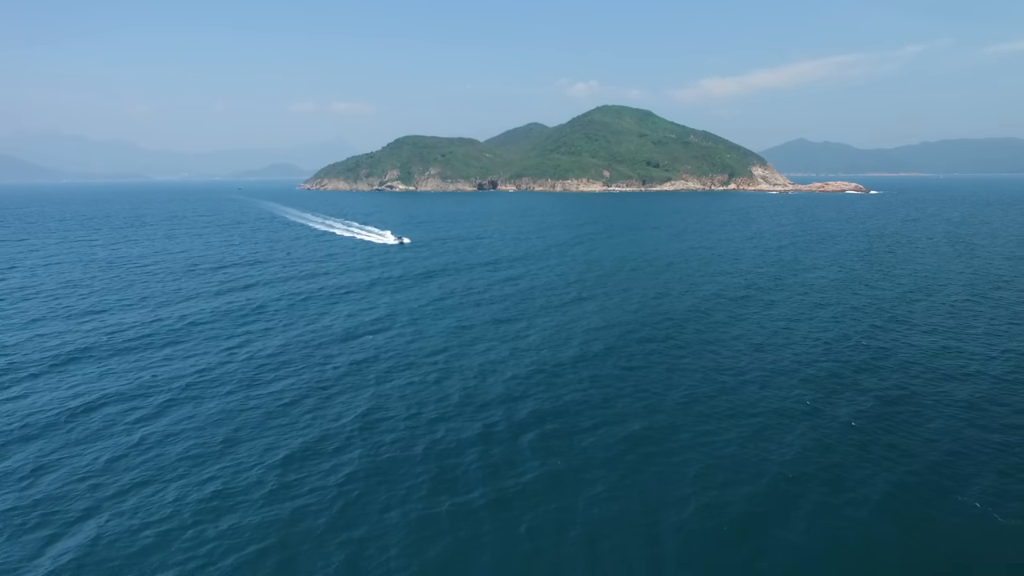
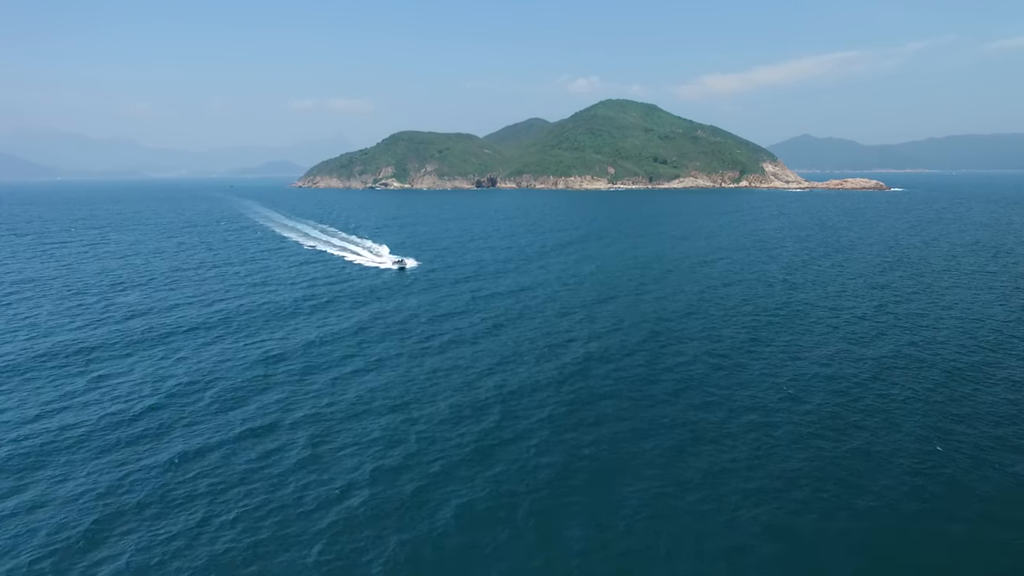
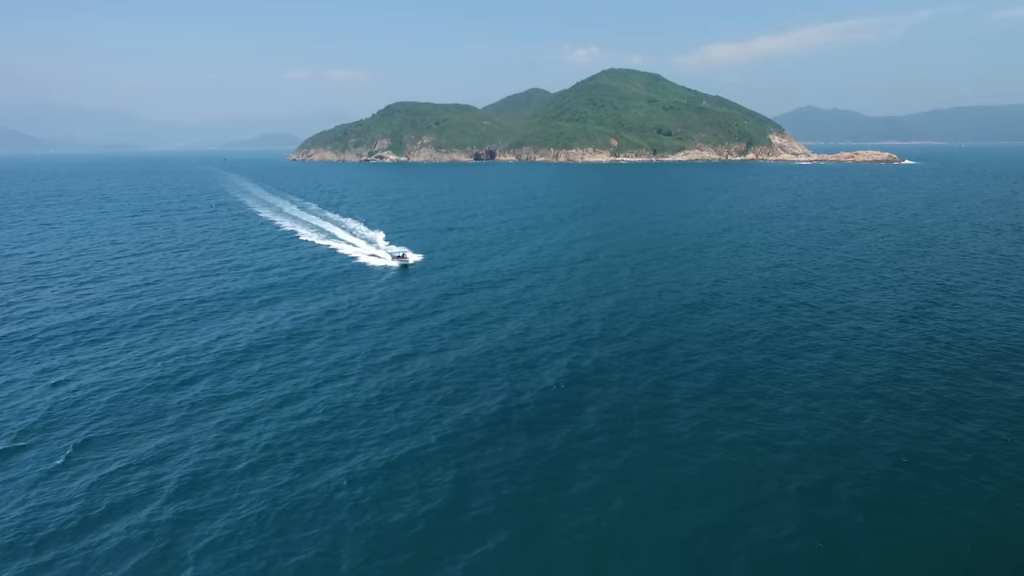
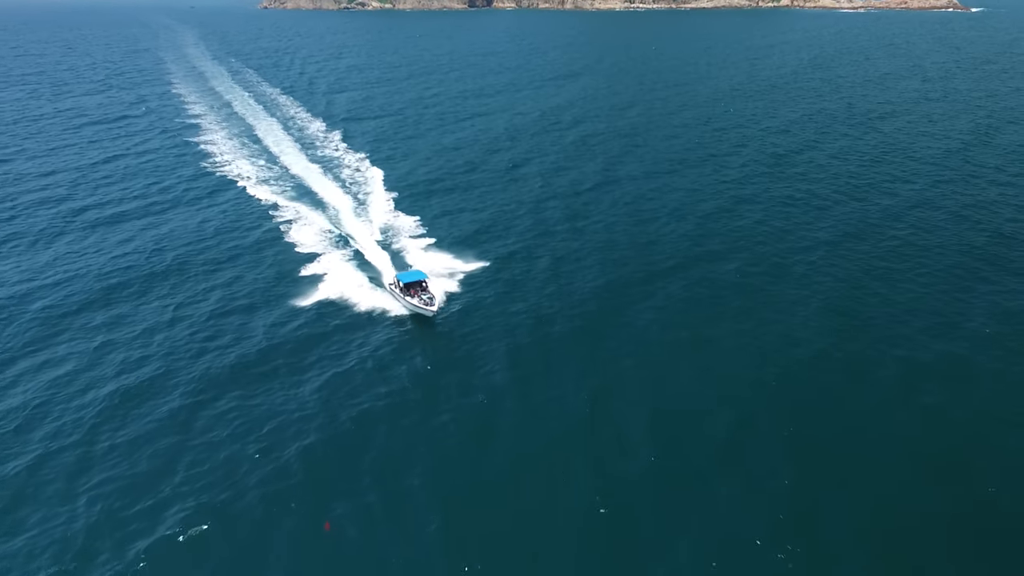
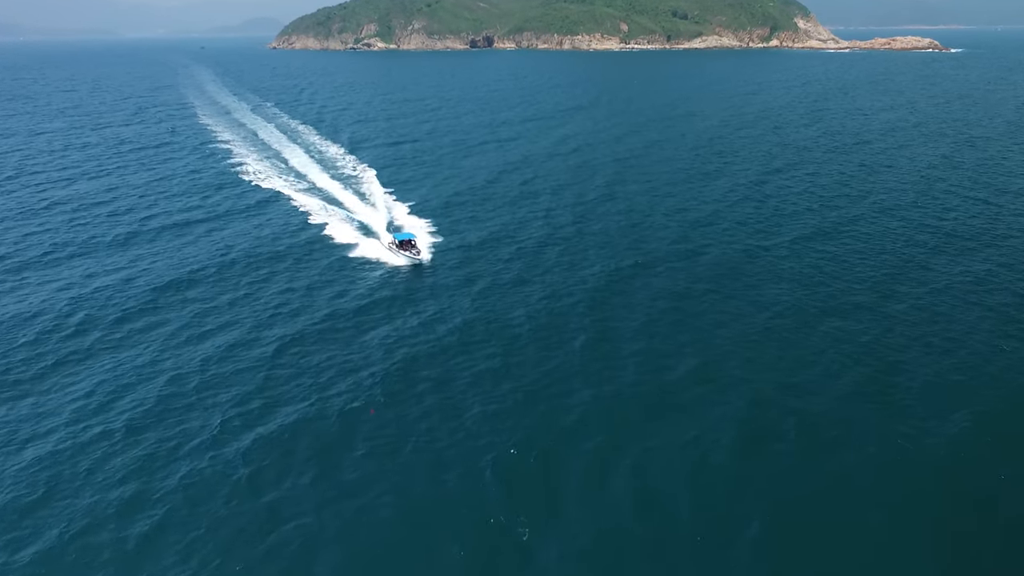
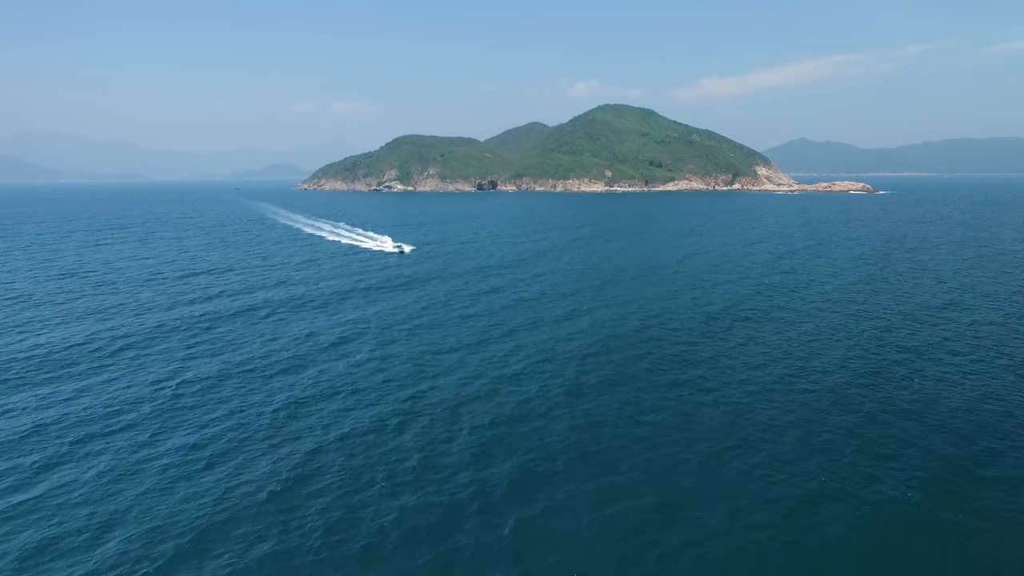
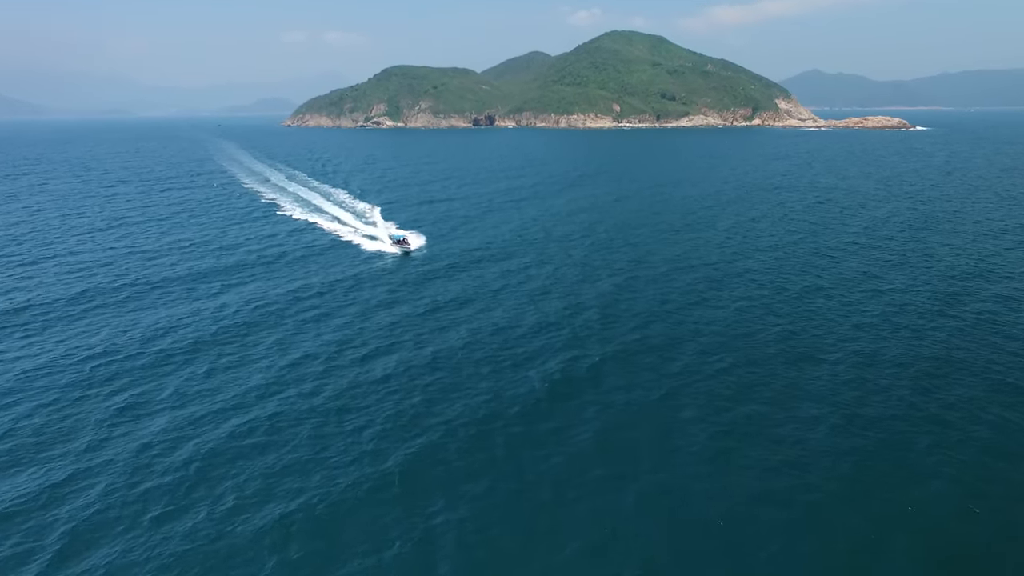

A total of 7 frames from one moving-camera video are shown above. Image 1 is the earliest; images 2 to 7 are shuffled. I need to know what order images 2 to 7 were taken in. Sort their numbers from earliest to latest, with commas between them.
6, 2, 3, 7, 5, 4
